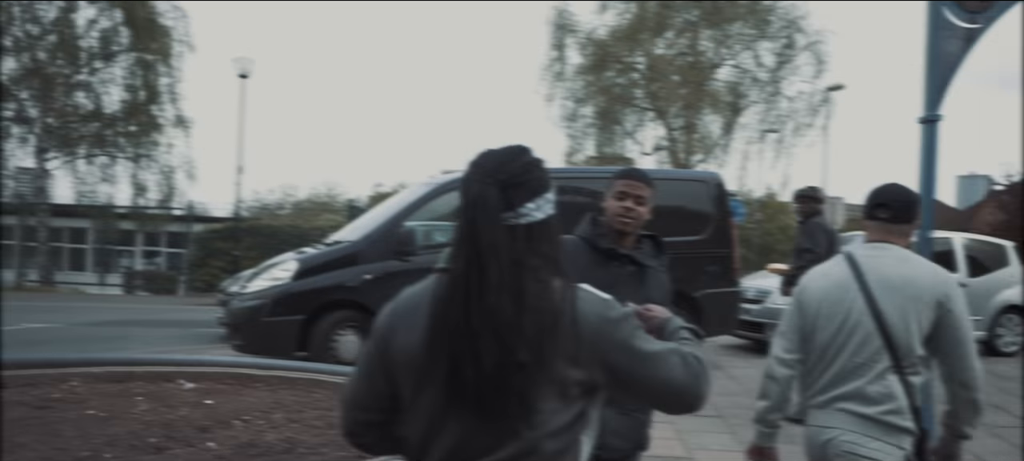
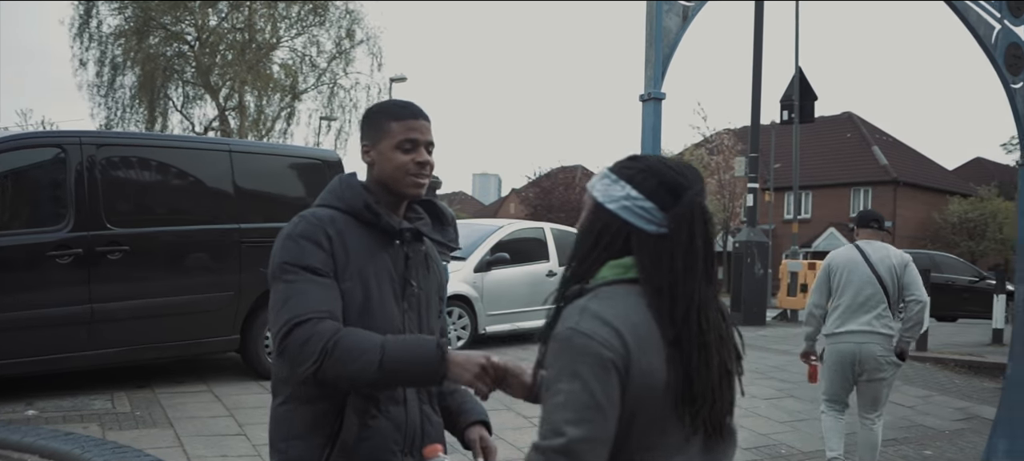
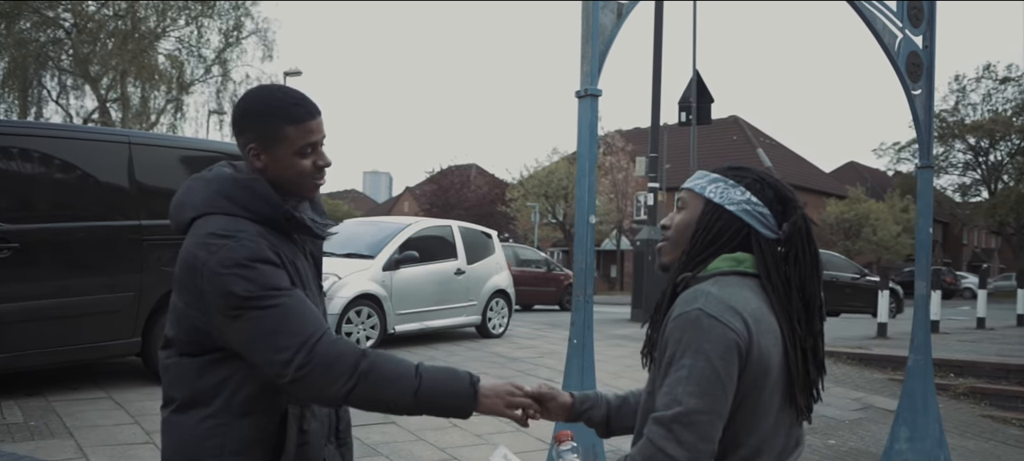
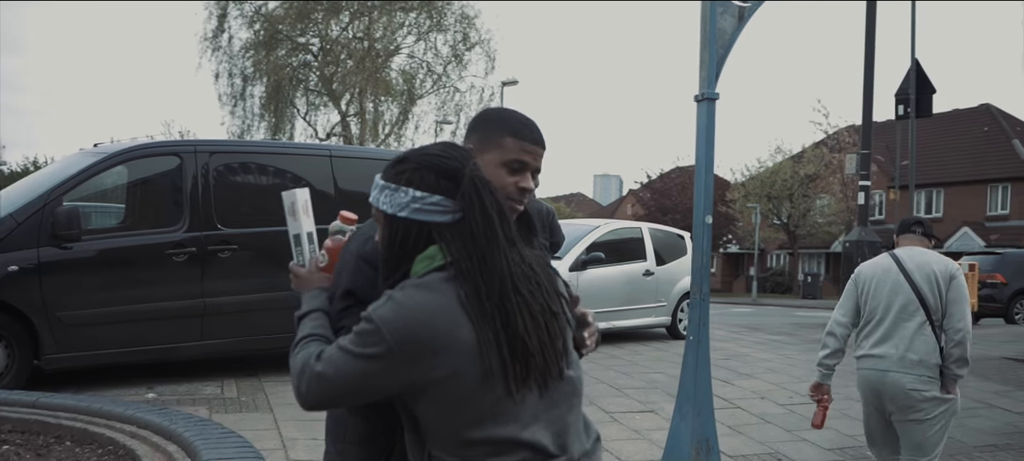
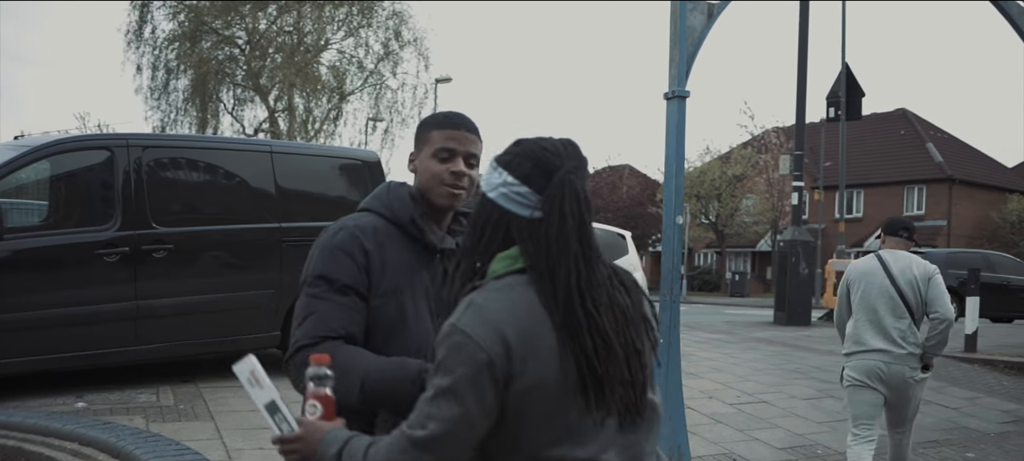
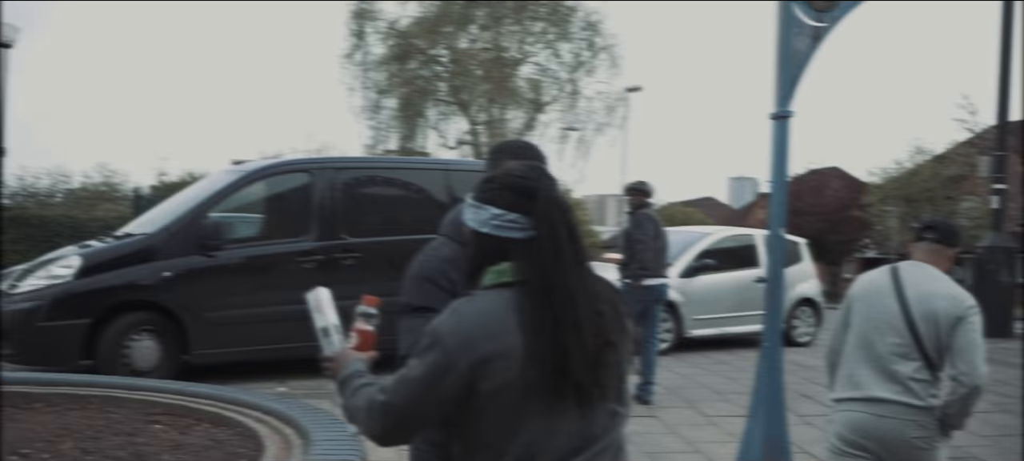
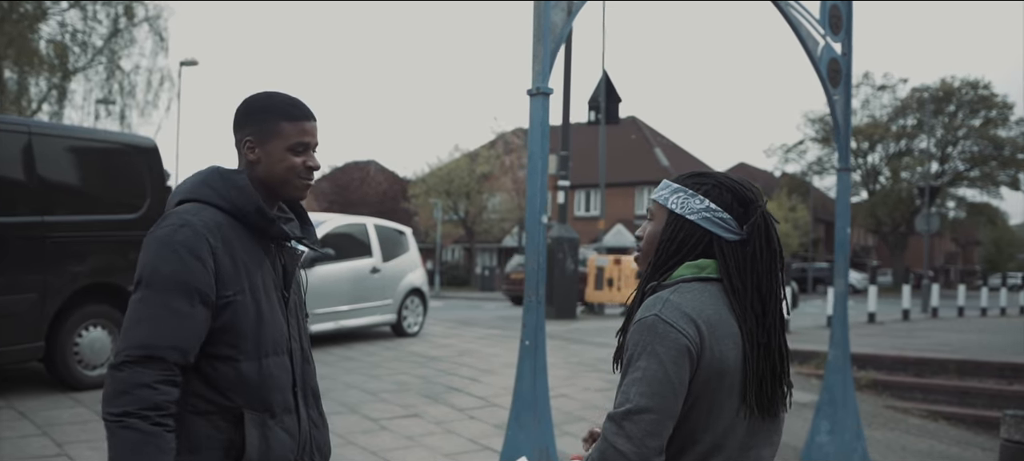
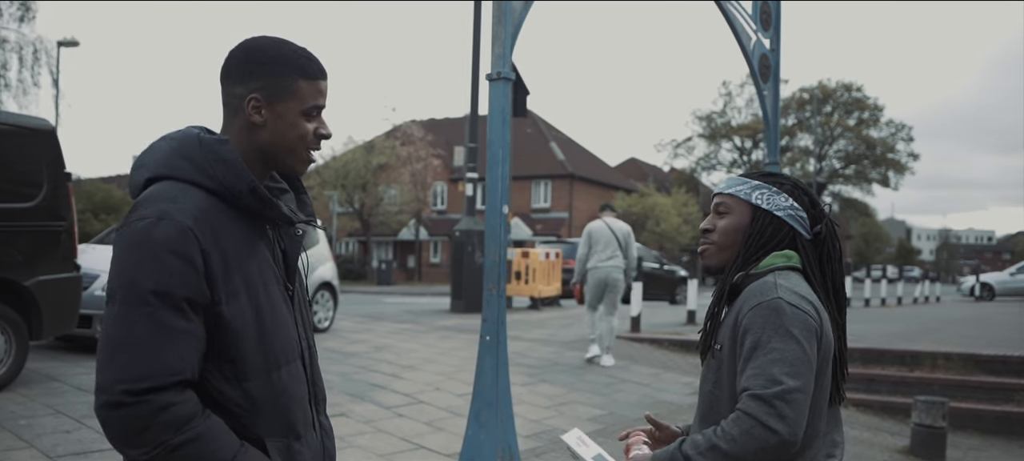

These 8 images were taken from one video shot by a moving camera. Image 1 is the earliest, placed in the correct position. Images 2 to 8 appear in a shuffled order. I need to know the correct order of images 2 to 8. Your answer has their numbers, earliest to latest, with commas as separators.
6, 4, 5, 2, 3, 7, 8
